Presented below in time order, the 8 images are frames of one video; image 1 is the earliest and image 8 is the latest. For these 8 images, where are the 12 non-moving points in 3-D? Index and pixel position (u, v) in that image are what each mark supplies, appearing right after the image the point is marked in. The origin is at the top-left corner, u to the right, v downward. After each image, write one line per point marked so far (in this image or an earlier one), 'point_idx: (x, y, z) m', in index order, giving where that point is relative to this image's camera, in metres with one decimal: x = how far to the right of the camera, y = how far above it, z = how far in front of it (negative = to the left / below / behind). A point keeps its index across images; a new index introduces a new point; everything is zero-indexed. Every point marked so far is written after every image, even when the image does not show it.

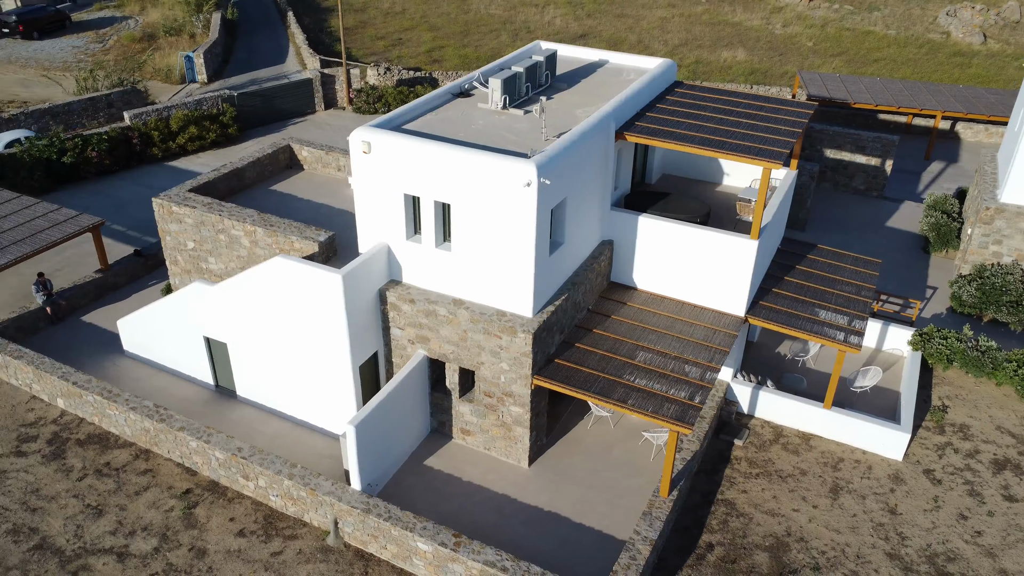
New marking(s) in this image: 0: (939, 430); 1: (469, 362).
0: (+8.8, -2.9, +18.3) m
1: (-0.8, -1.3, +16.1) m
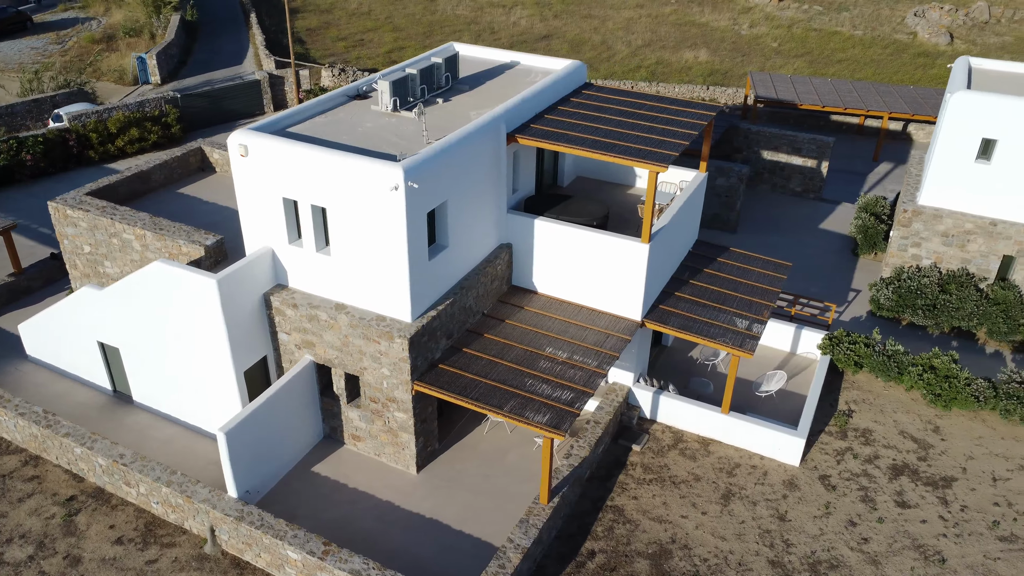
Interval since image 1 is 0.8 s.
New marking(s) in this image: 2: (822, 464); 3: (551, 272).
0: (+6.7, -3.0, +18.1) m
1: (-2.9, -1.4, +15.9) m
2: (+6.1, -3.4, +17.4) m
3: (+0.8, +0.3, +17.9) m
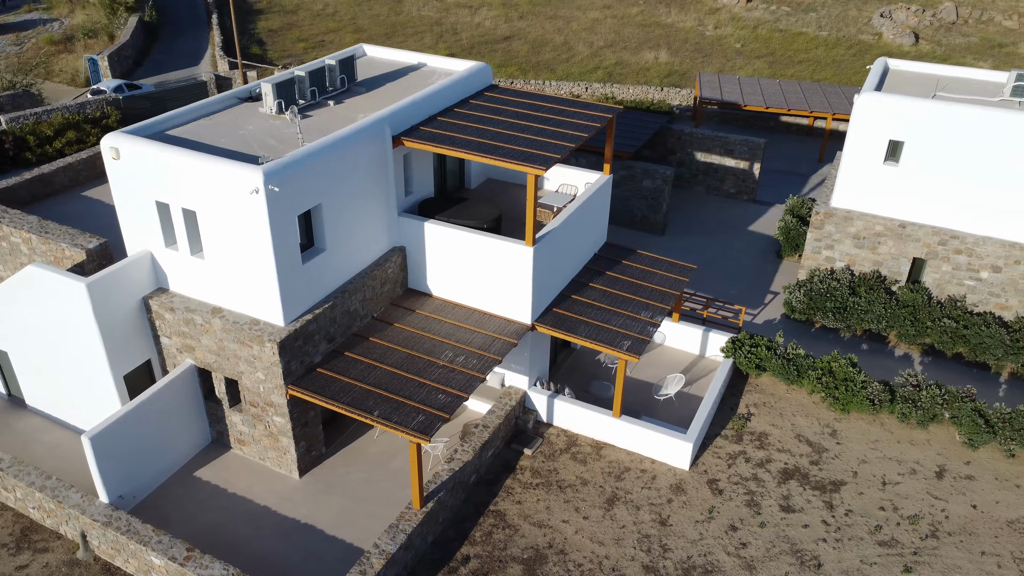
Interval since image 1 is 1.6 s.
0: (+4.6, -3.0, +18.1) m
1: (-5.0, -1.5, +15.8) m
2: (+3.9, -3.5, +17.3) m
3: (-1.4, +0.3, +17.8) m
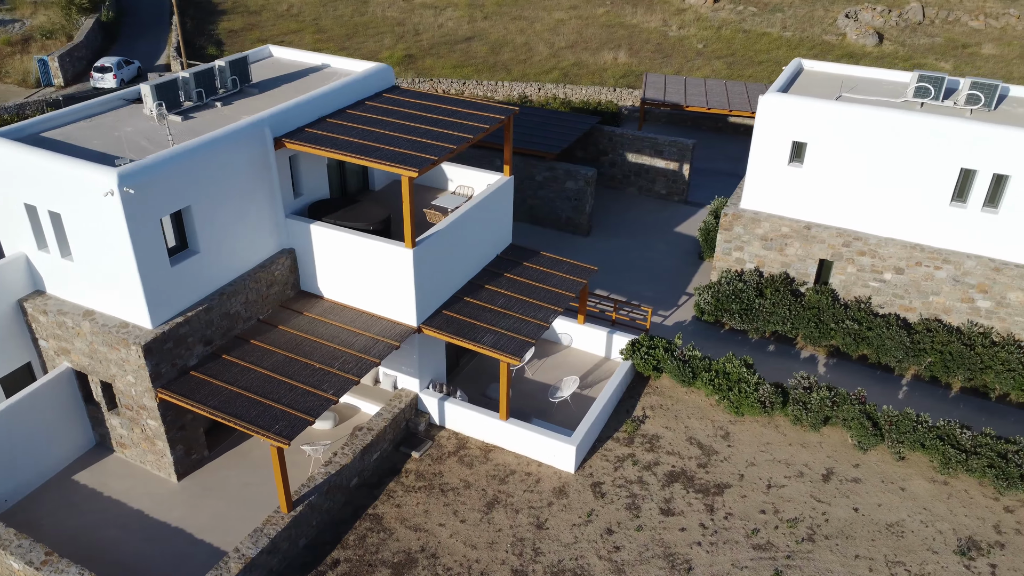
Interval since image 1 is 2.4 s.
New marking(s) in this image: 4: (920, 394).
0: (+2.3, -3.1, +18.0) m
1: (-7.2, -1.5, +15.8) m
2: (+1.7, -3.5, +17.2) m
3: (-3.6, +0.2, +17.7) m
4: (+8.9, -2.3, +19.4) m
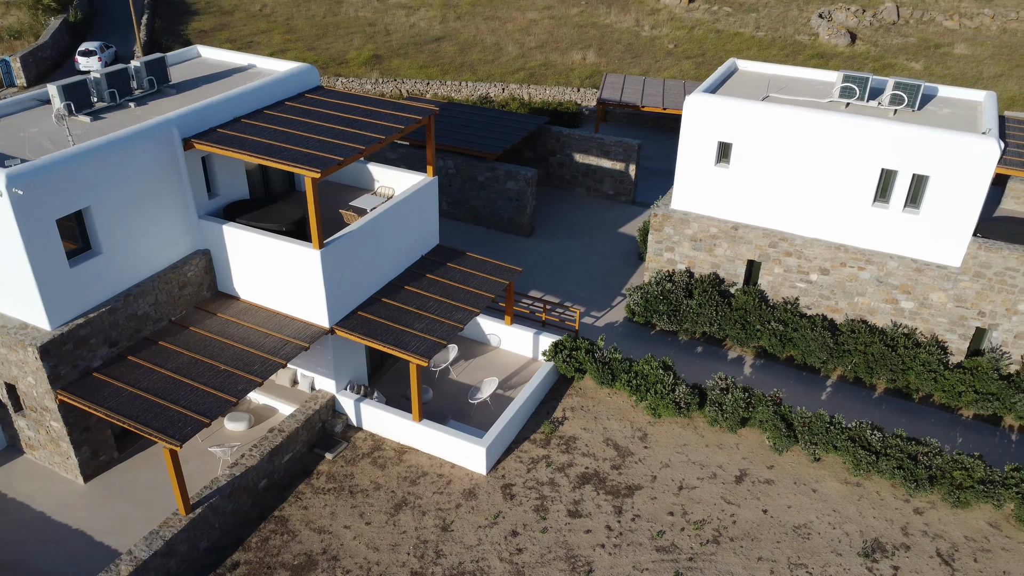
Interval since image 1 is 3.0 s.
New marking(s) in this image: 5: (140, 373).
0: (+0.6, -3.1, +17.9) m
1: (-8.9, -1.6, +15.7) m
2: (0.0, -3.6, +17.1) m
3: (-5.3, +0.2, +17.7) m
4: (+7.2, -2.3, +19.3) m
5: (-6.6, -1.5, +15.7) m
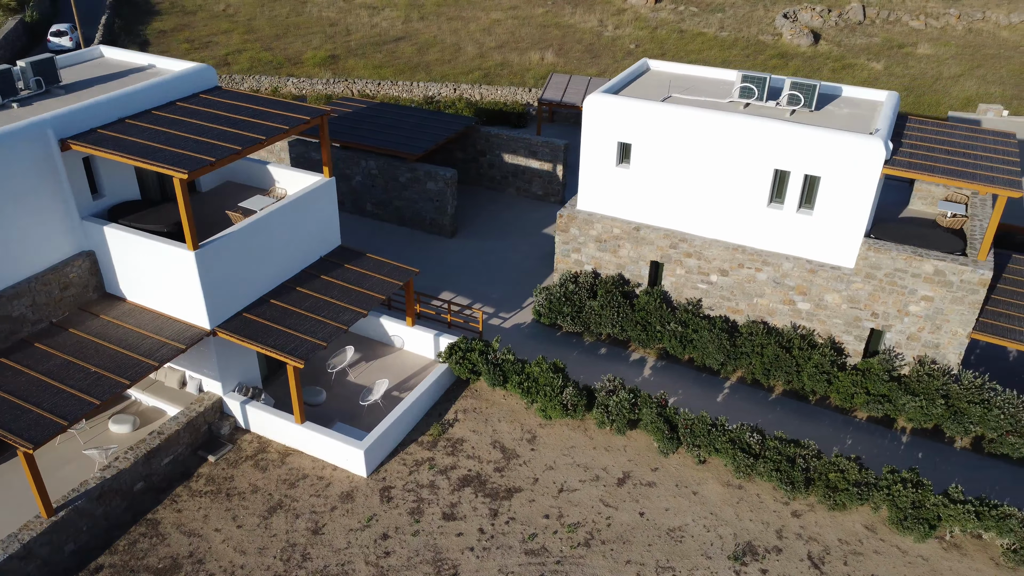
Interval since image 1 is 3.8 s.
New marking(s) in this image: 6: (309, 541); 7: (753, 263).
0: (-1.6, -3.1, +17.8) m
1: (-11.2, -1.6, +15.6) m
2: (-2.3, -3.6, +17.0) m
3: (-7.6, +0.2, +17.6) m
4: (+4.9, -2.3, +19.2) m
5: (-8.9, -1.5, +15.7) m
6: (-3.5, -4.4, +15.5) m
7: (+5.2, +0.5, +19.3) m
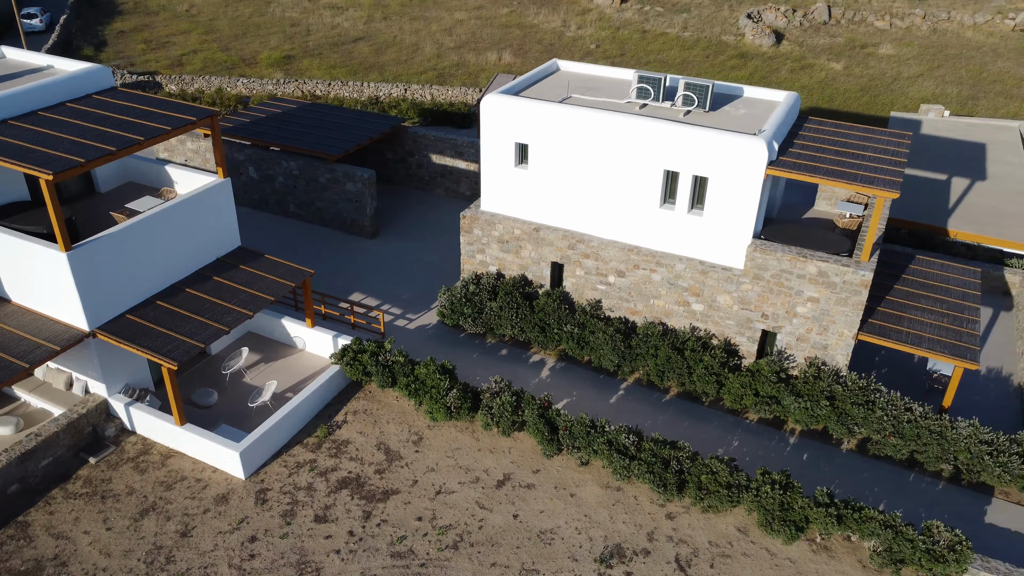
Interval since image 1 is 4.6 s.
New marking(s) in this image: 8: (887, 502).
0: (-3.9, -3.2, +17.8) m
1: (-13.5, -1.6, +15.6) m
2: (-4.6, -3.6, +17.0) m
3: (-9.9, +0.1, +17.5) m
4: (+2.6, -2.4, +19.2) m
5: (-11.2, -1.6, +15.6) m
6: (-5.8, -4.5, +15.5) m
7: (+2.9, +0.5, +19.3) m
8: (+7.0, -4.0, +16.5) m
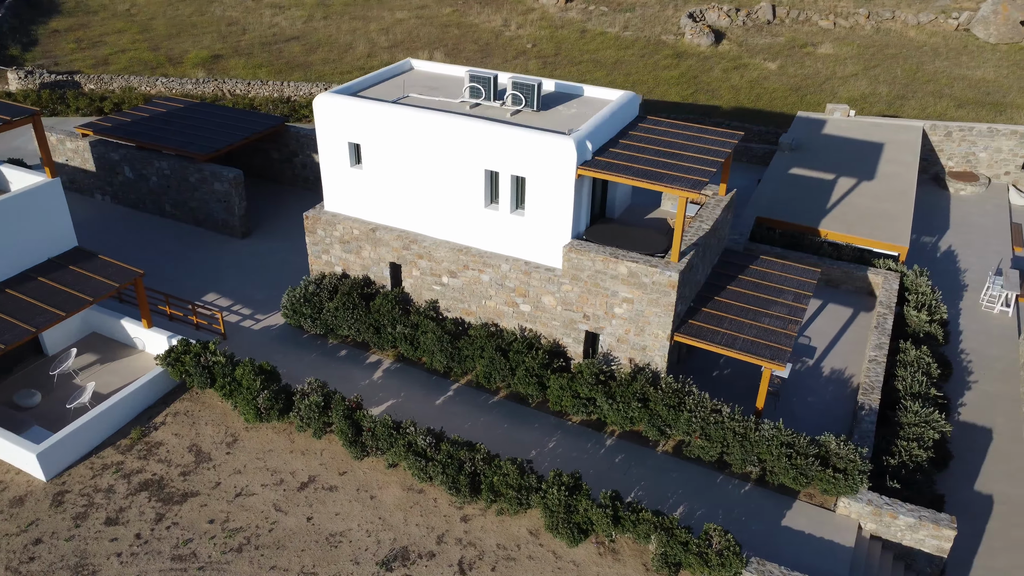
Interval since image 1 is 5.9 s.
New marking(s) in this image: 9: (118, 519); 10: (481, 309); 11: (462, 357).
0: (-7.7, -3.2, +17.6) m
1: (-17.2, -1.6, +15.4) m
2: (-8.3, -3.6, +16.9) m
3: (-13.6, +0.1, +17.4) m
4: (-1.1, -2.4, +19.0) m
5: (-14.9, -1.6, +15.5) m
6: (-9.5, -4.5, +15.4) m
7: (-0.8, +0.5, +19.1) m
8: (+3.2, -4.0, +16.4) m
9: (-7.1, -4.1, +16.0) m
10: (-0.7, -0.5, +19.7) m
11: (-1.1, -1.5, +19.1) m
